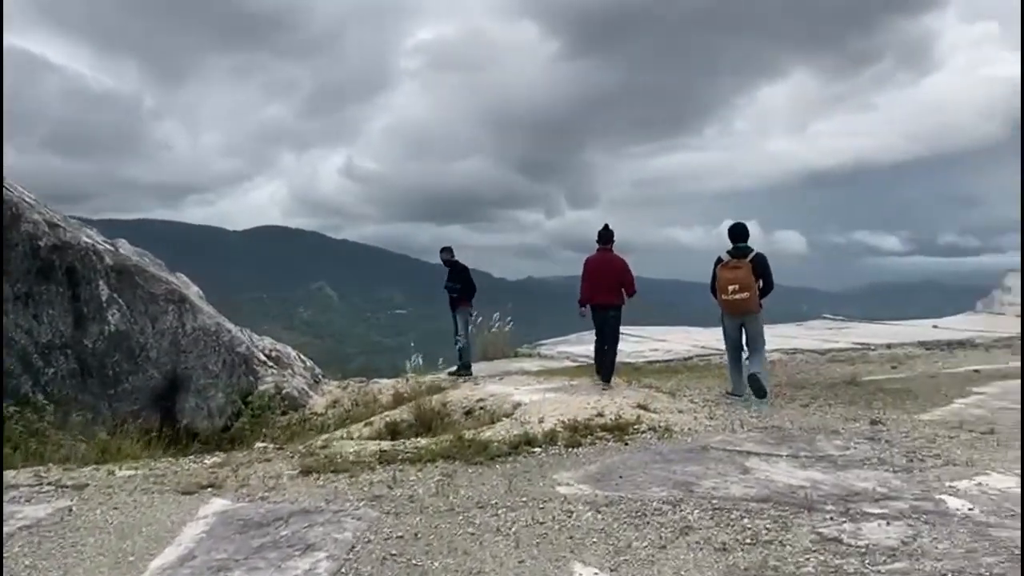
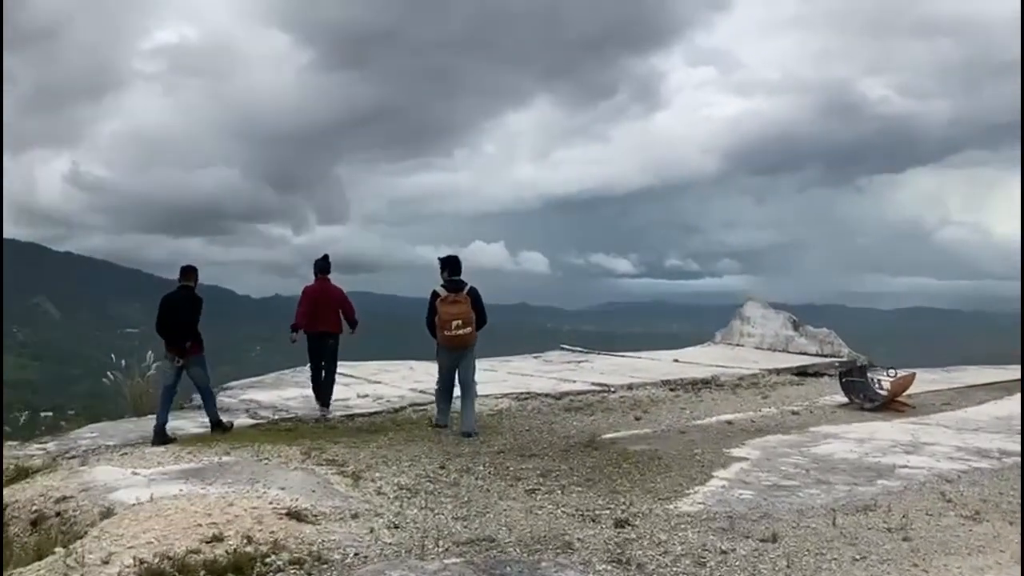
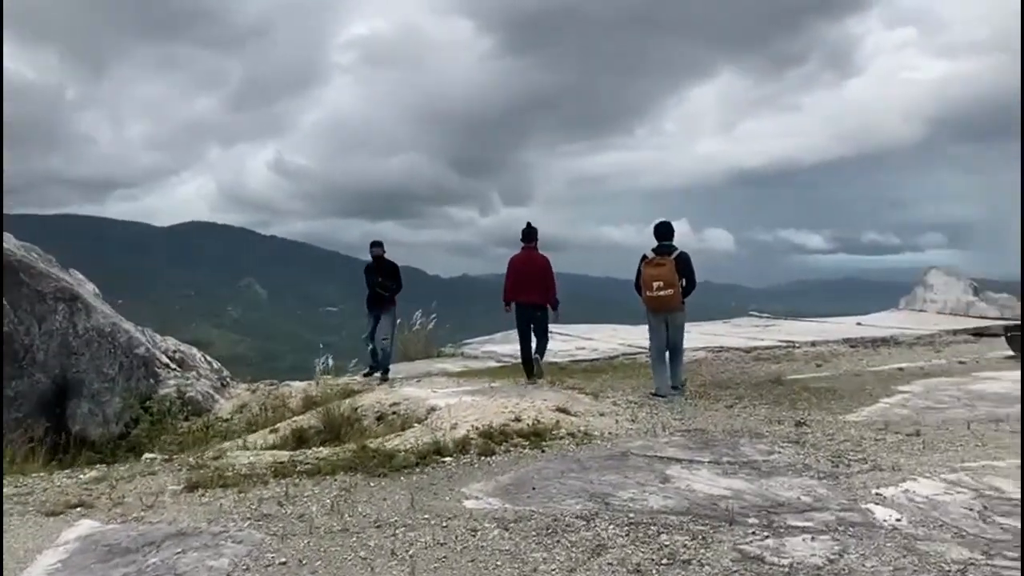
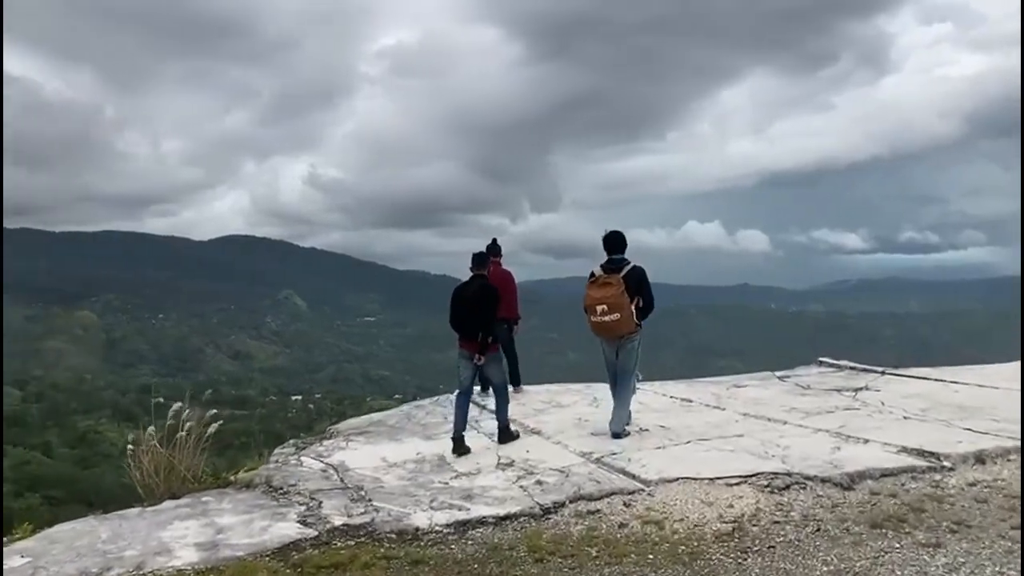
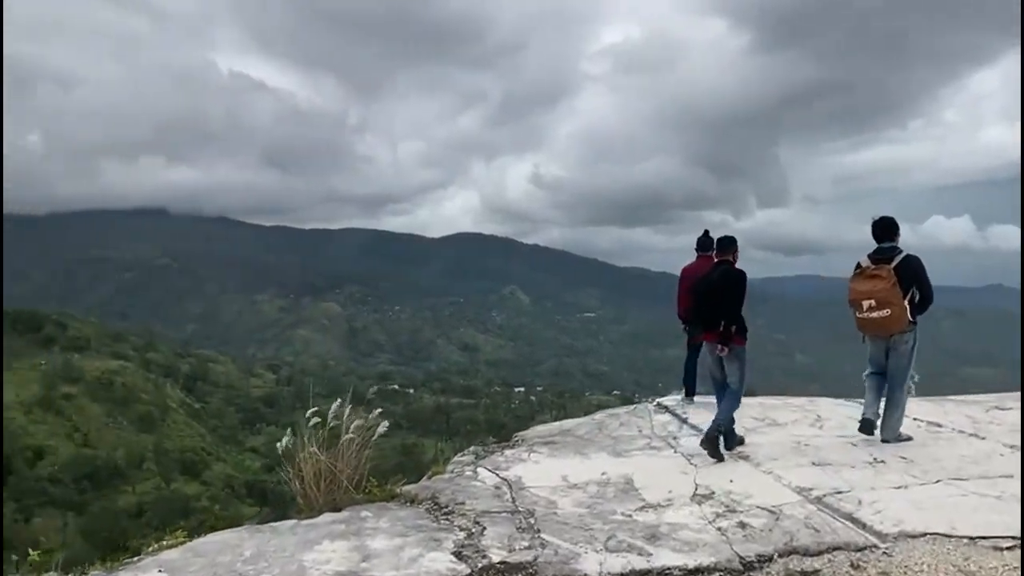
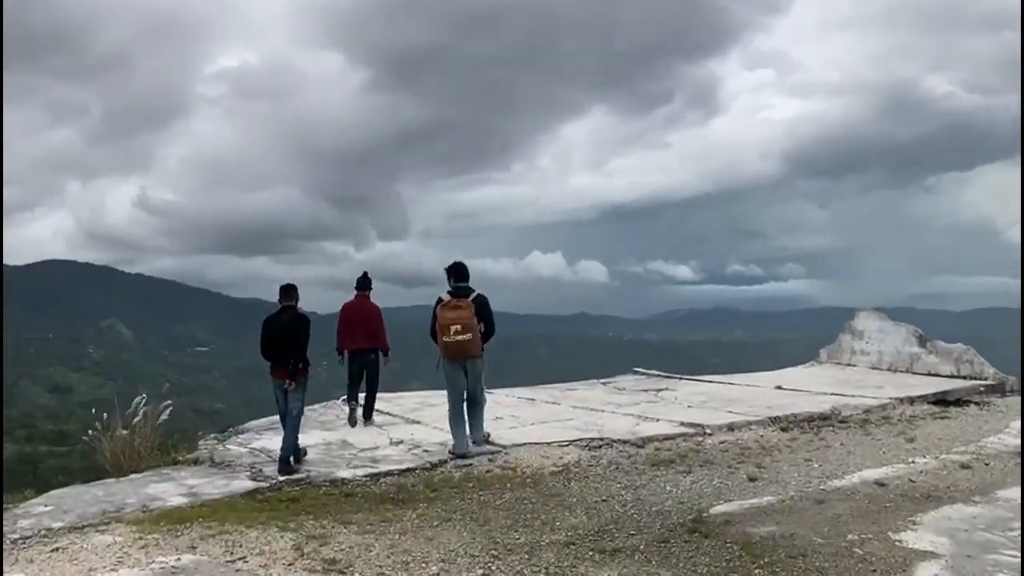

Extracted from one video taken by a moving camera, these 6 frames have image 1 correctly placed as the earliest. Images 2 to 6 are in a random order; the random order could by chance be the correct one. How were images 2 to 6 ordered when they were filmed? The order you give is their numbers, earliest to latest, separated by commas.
3, 2, 6, 4, 5
